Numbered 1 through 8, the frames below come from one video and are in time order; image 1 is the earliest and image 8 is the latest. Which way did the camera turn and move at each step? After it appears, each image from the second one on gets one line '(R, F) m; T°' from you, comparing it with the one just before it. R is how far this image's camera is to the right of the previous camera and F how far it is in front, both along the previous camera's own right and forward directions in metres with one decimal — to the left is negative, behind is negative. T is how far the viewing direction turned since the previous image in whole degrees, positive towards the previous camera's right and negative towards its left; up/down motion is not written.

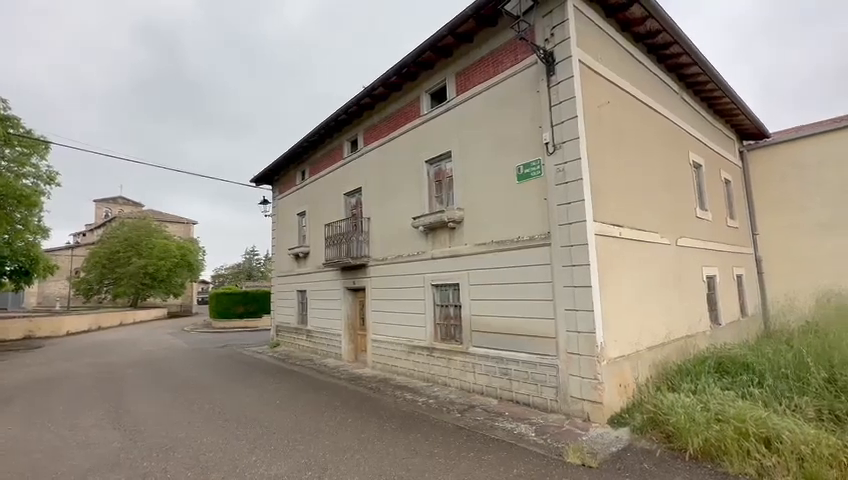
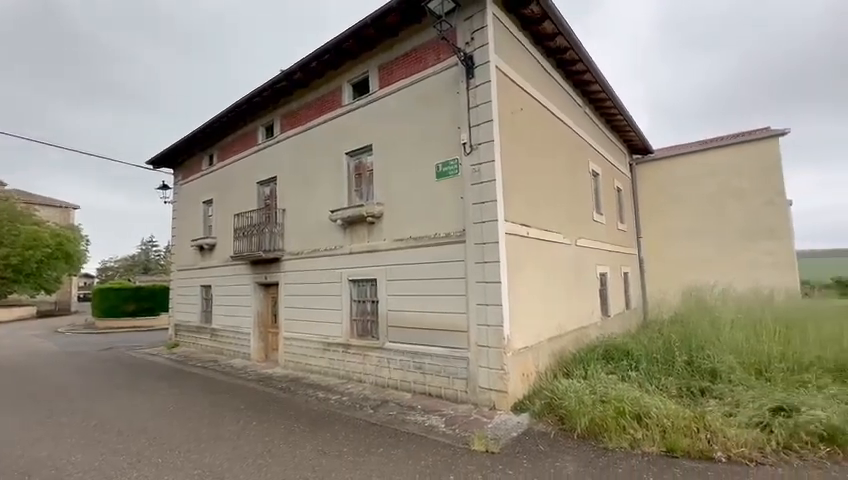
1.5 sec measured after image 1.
(+0.1, 0.0) m; +11°
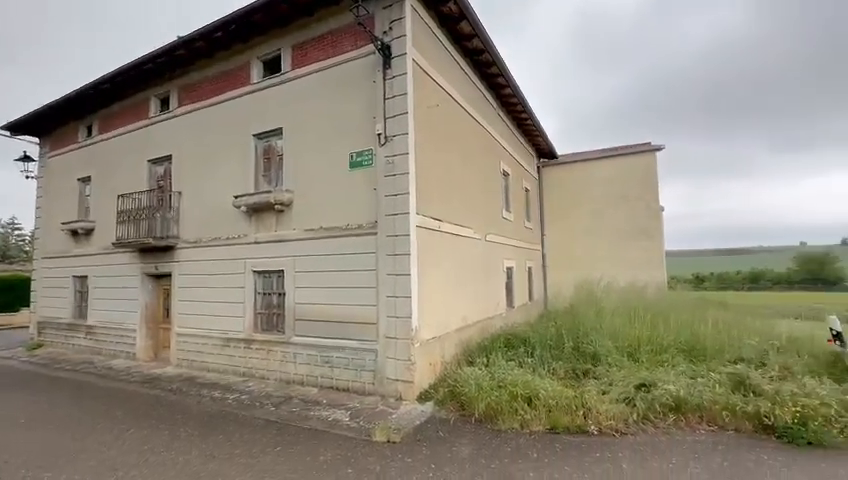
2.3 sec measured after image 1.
(+0.2, 0.0) m; +12°
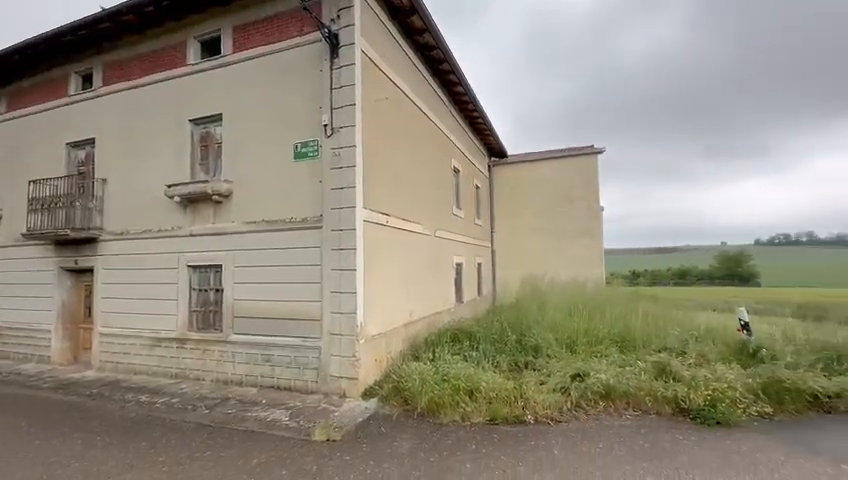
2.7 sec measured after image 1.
(+0.1, 0.0) m; +7°
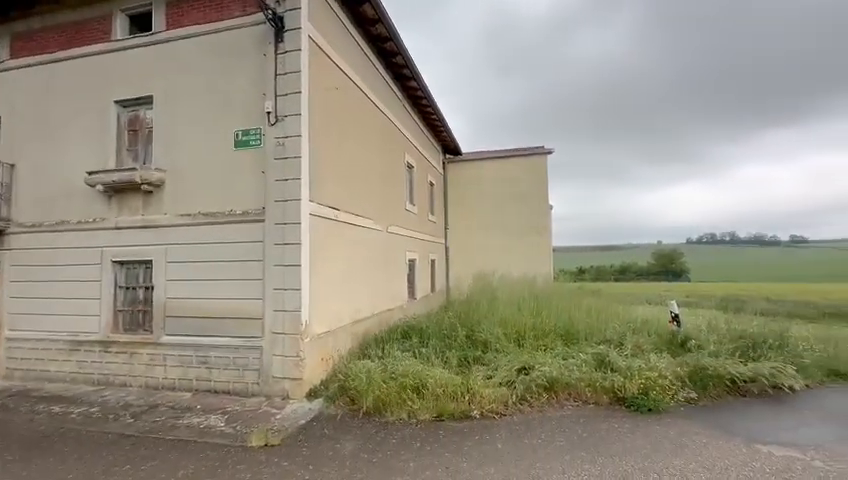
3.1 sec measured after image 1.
(+0.1, +0.1) m; +6°
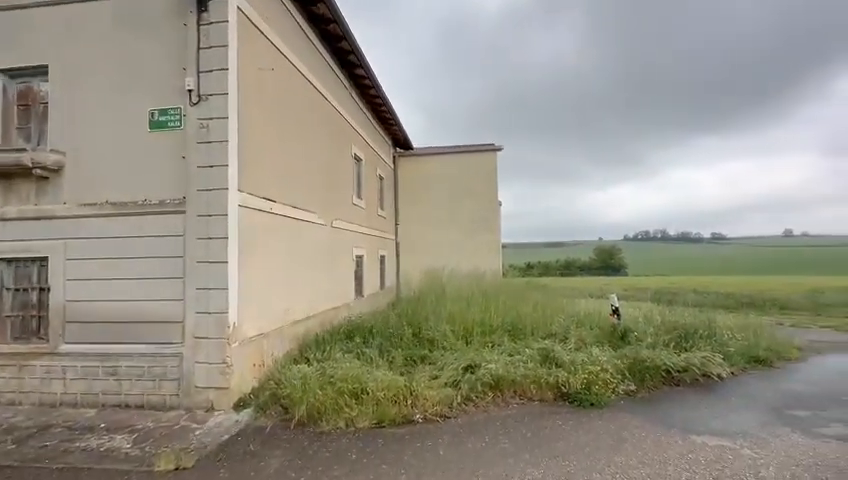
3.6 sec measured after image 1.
(+0.2, +0.3) m; +7°
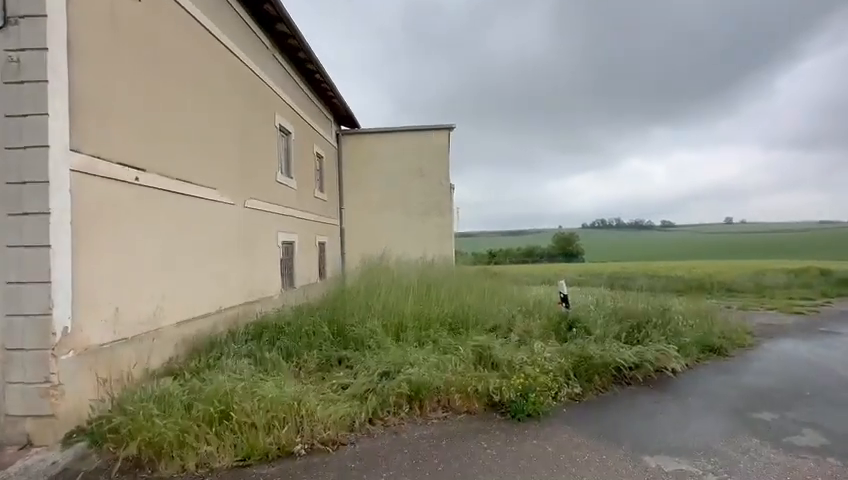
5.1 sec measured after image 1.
(+0.7, +1.0) m; +5°
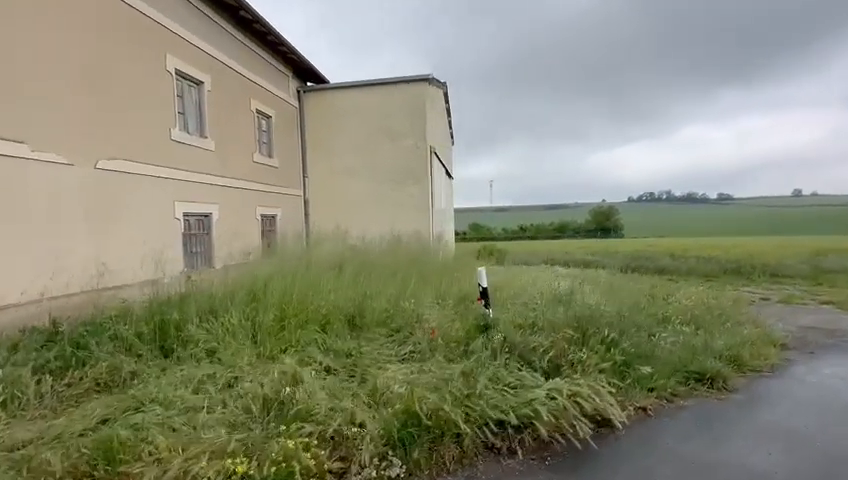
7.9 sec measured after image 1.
(+2.1, +2.0) m; -6°
